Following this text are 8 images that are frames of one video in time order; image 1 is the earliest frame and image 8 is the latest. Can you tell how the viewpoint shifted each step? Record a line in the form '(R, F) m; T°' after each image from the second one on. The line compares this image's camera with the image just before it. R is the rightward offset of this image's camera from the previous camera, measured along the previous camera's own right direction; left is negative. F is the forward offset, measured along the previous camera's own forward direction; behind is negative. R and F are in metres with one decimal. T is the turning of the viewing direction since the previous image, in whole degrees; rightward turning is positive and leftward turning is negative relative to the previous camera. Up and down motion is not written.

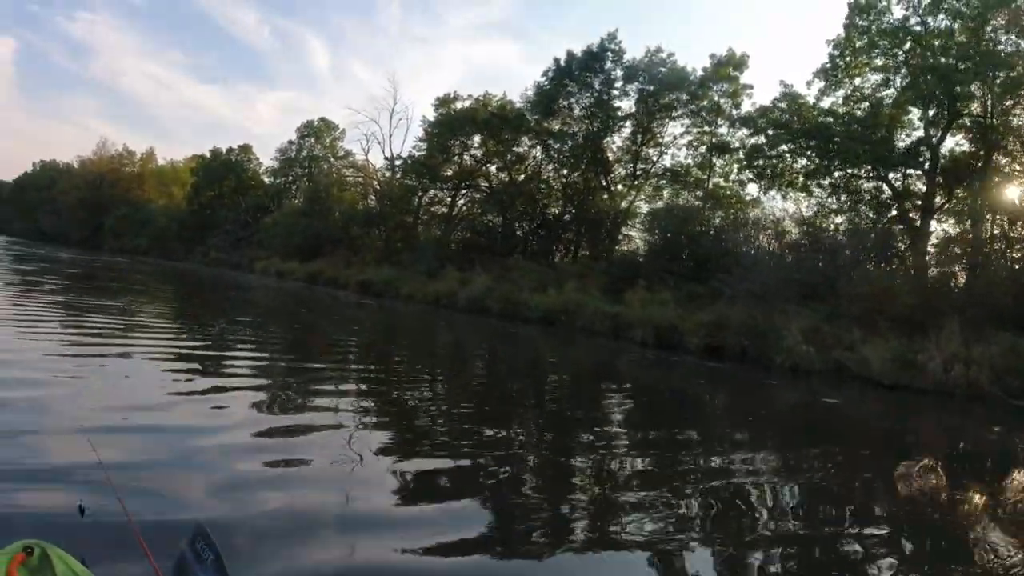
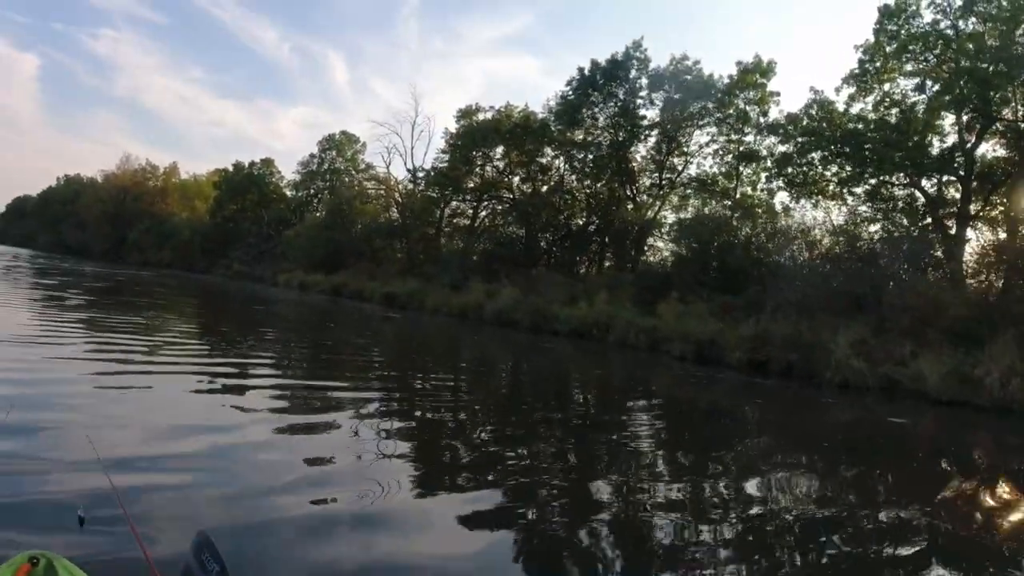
(-0.3, +0.4) m; -1°
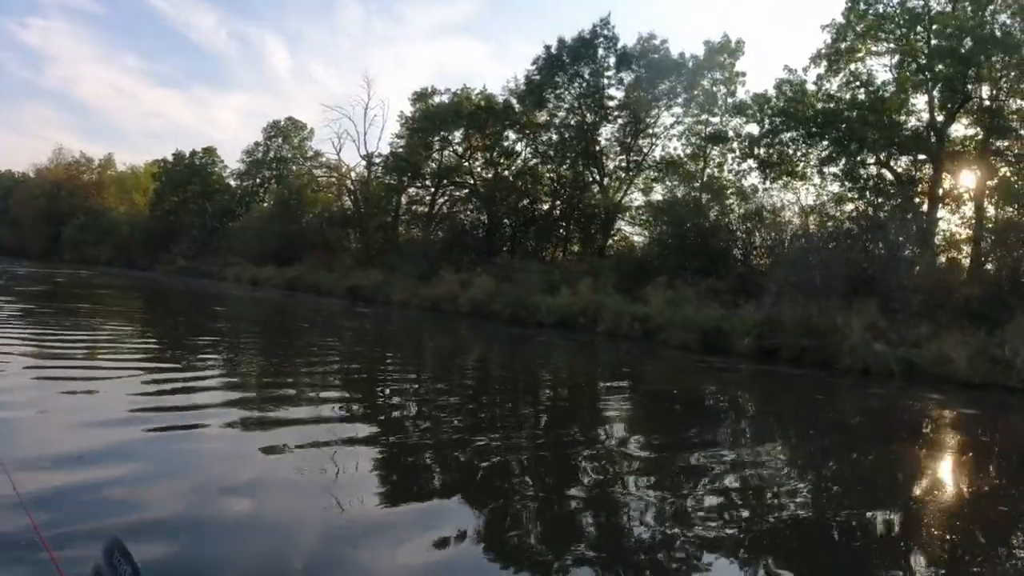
(-0.7, +1.4) m; +4°
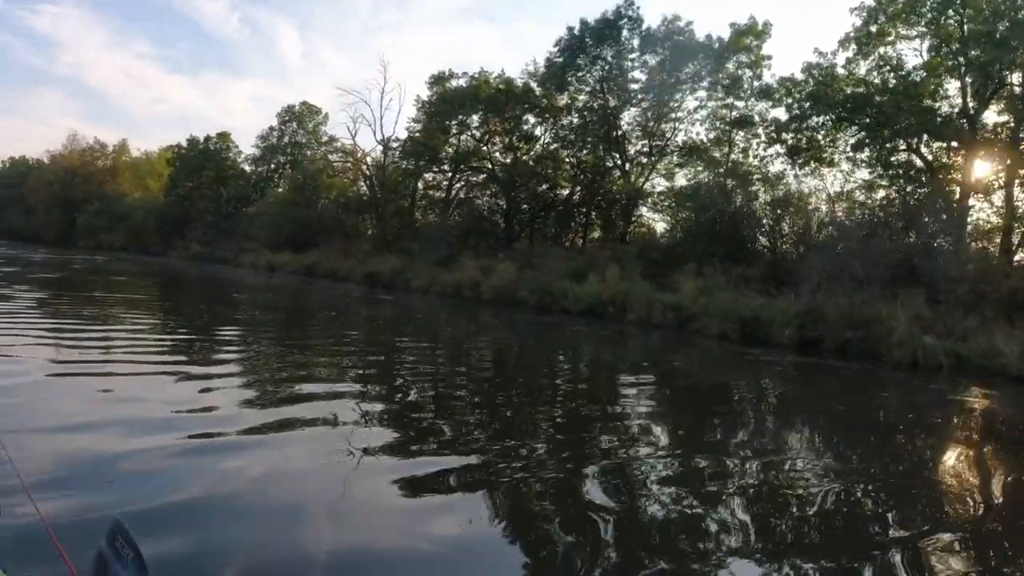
(-0.3, +0.5) m; -1°
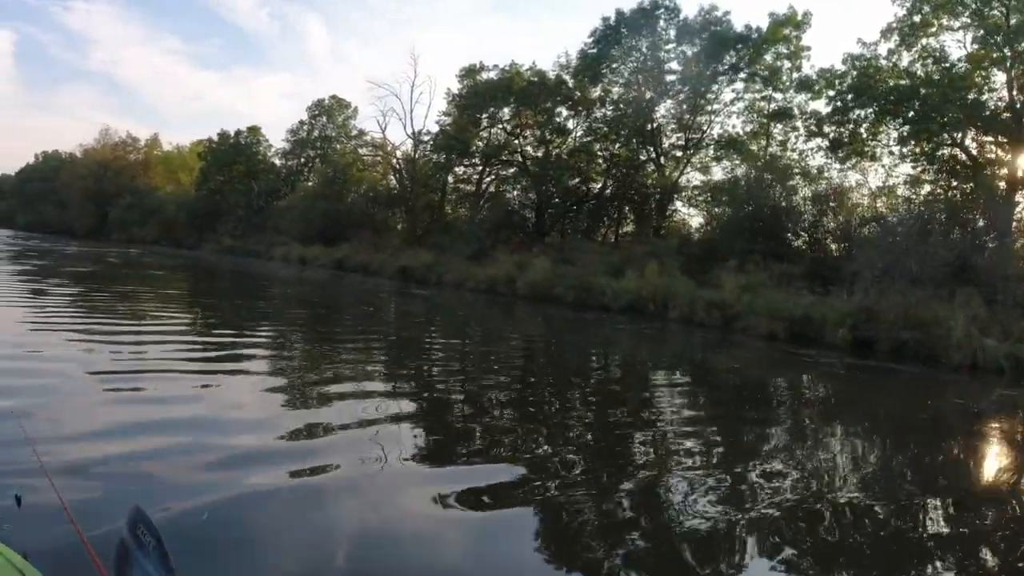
(-0.3, +0.4) m; -2°
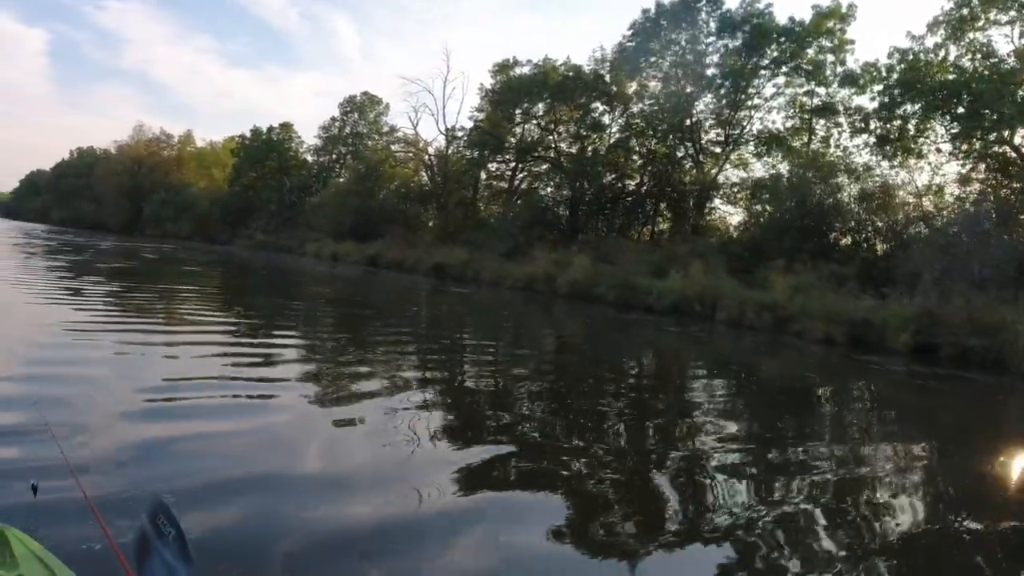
(-0.3, +0.4) m; -2°
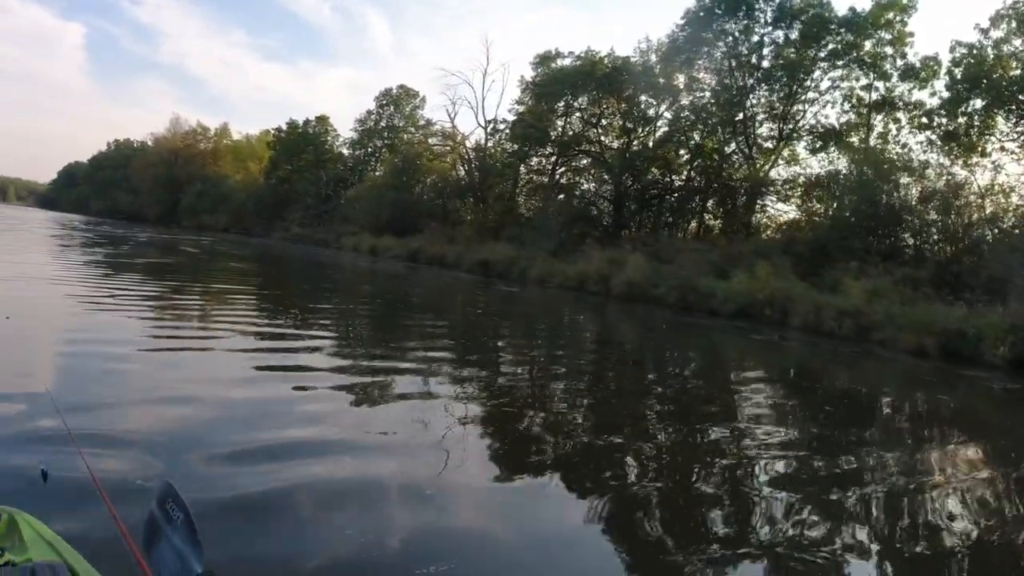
(-0.6, +0.8) m; -2°
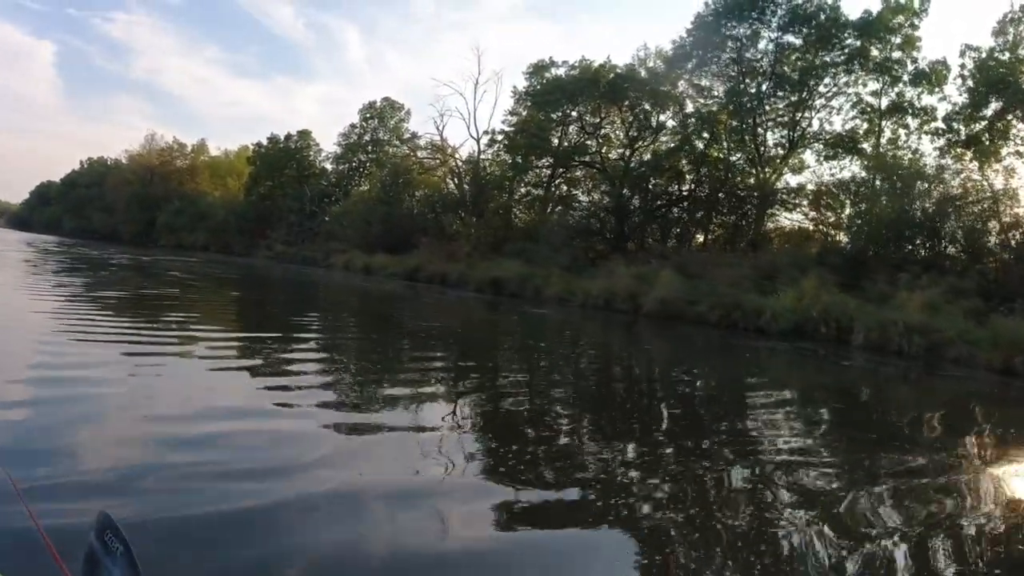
(-0.9, +1.4) m; +2°
